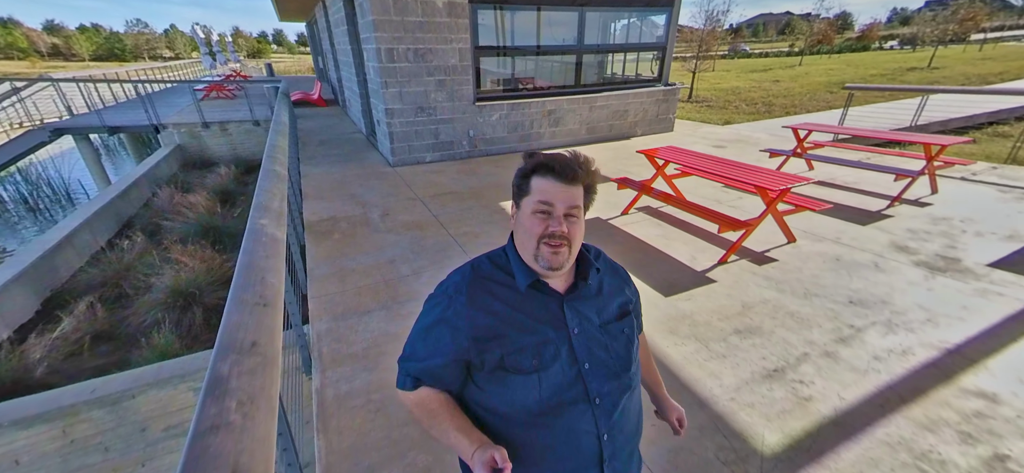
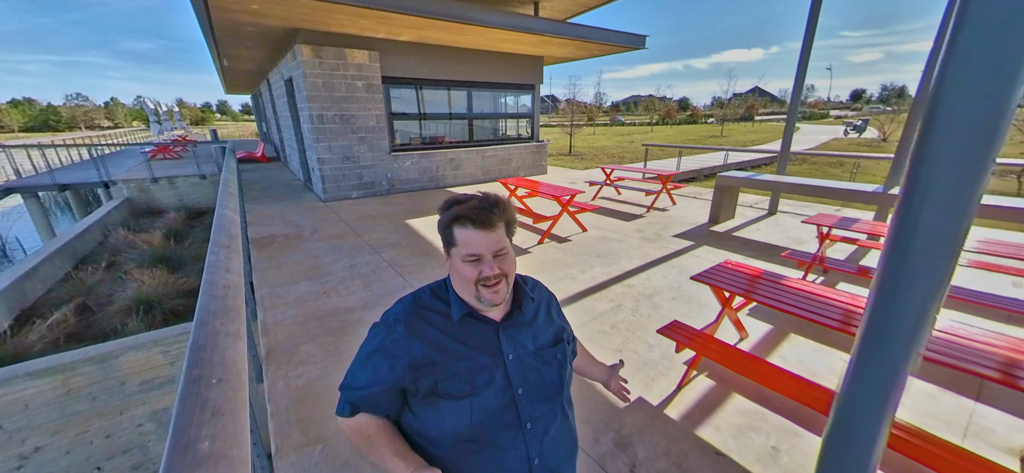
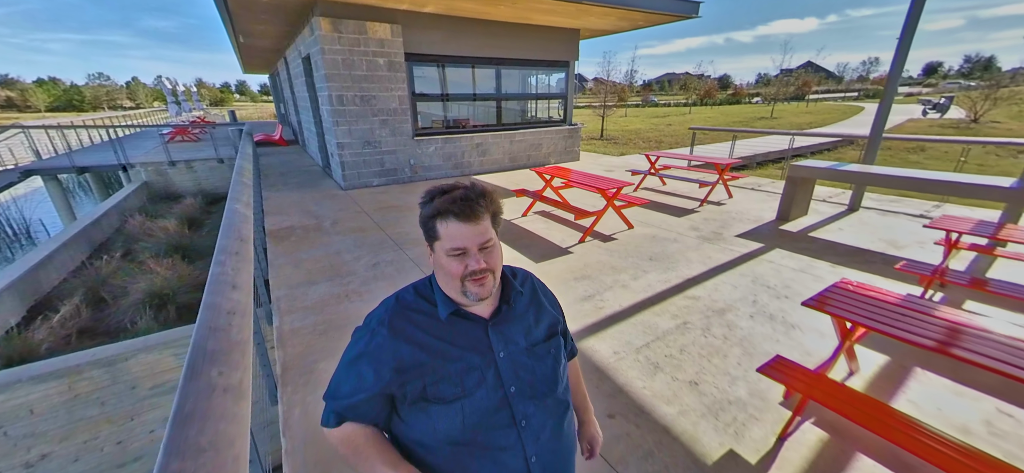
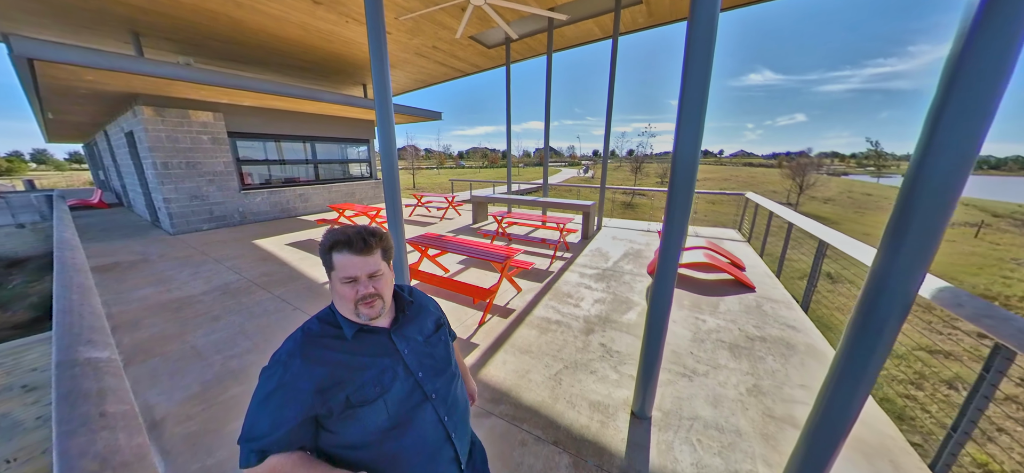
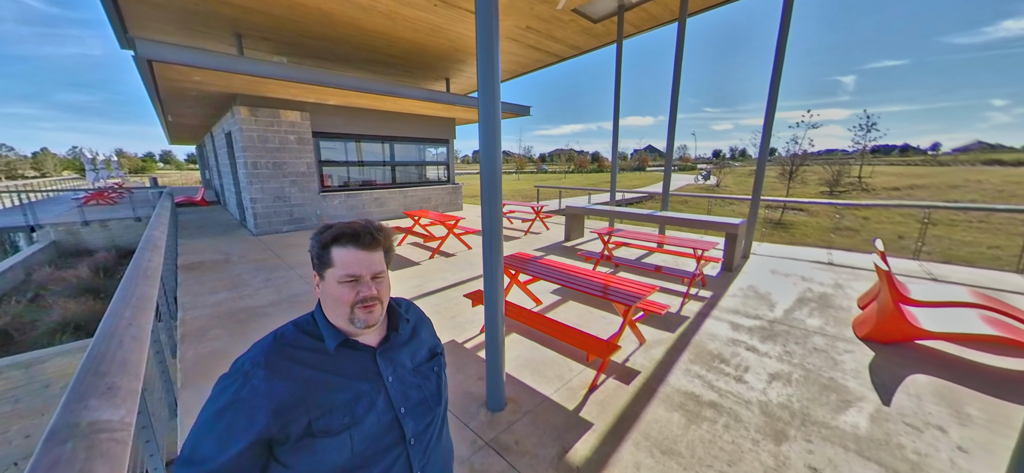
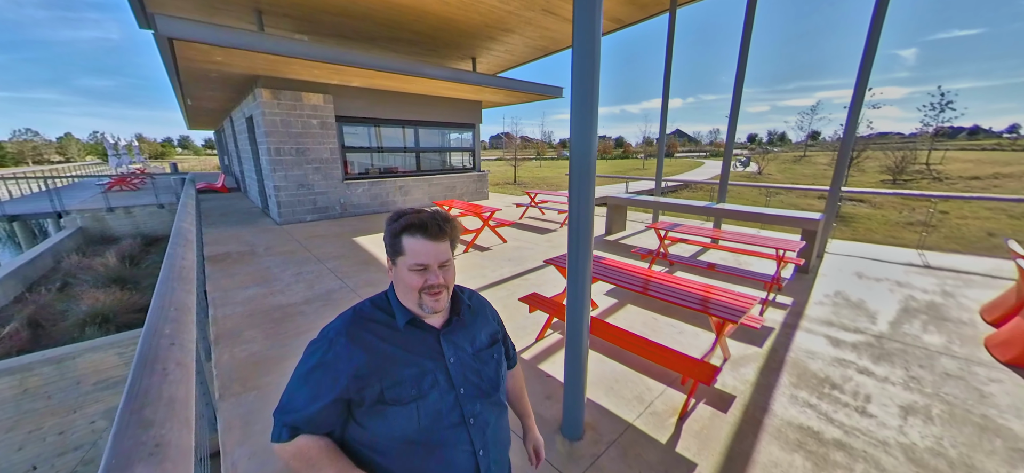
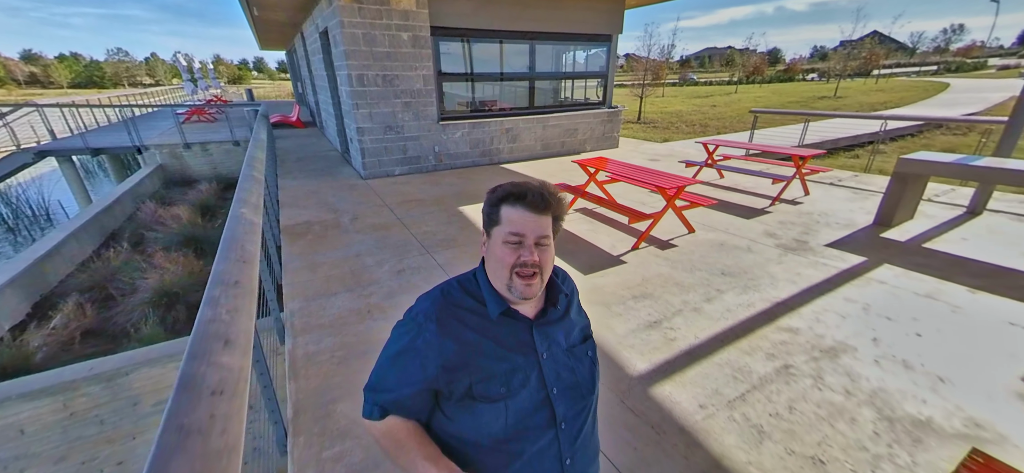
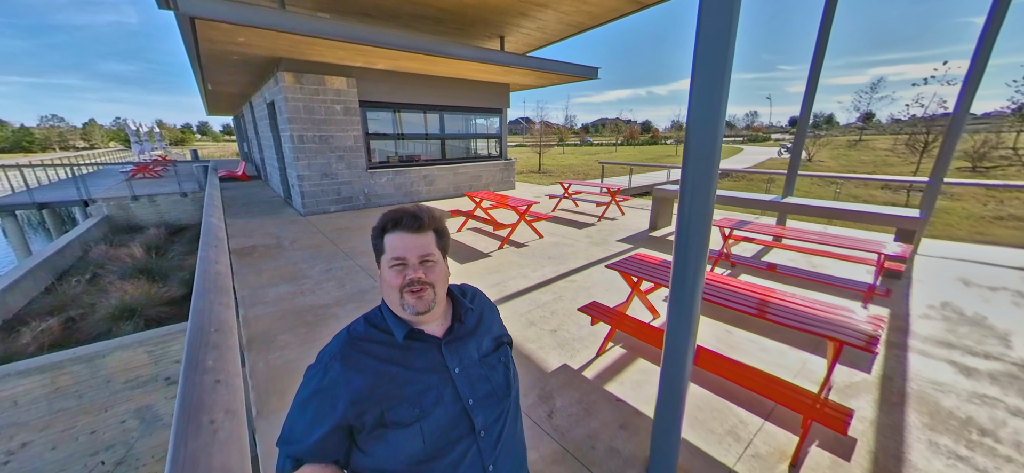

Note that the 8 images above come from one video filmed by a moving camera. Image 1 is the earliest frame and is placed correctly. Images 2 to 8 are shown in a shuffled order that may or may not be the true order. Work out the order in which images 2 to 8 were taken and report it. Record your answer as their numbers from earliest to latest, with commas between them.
7, 3, 2, 8, 6, 5, 4
